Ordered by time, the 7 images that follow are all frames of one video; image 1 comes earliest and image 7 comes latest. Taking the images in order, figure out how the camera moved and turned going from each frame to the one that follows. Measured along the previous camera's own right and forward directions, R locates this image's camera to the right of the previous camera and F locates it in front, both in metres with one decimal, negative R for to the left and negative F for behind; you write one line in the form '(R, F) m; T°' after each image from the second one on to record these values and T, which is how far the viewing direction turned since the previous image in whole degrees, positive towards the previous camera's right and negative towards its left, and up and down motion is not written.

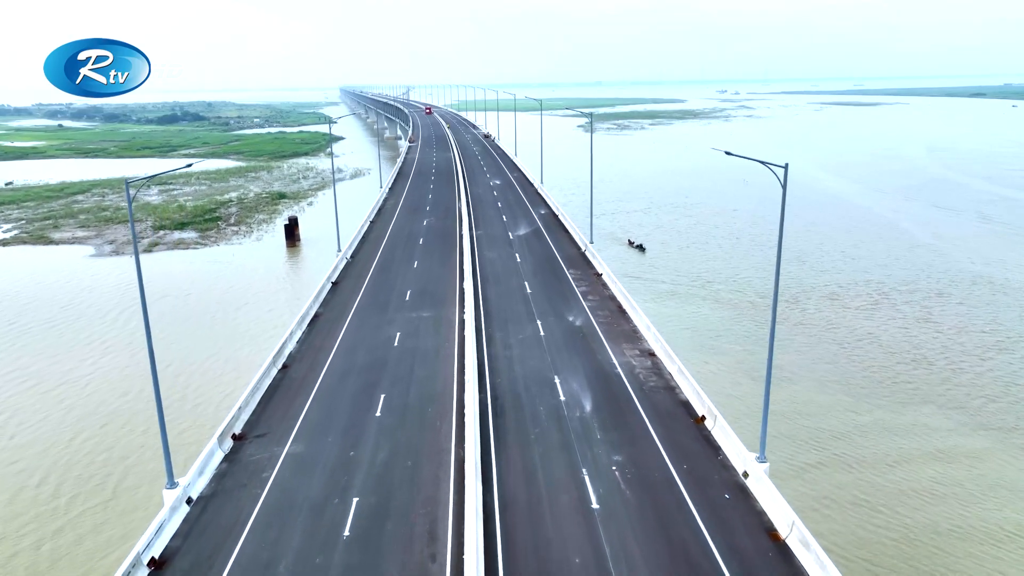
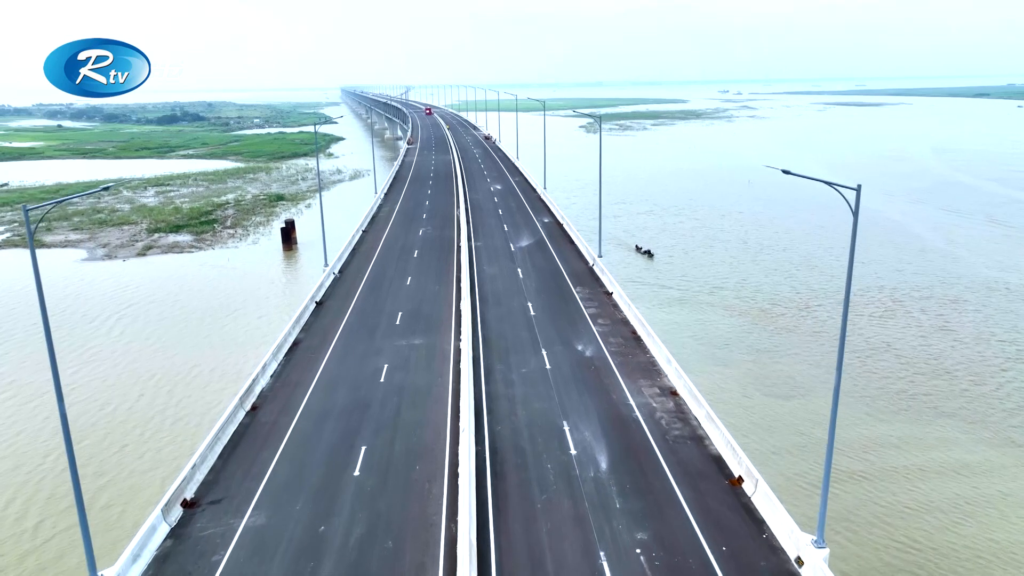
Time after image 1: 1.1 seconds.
(0.0, +1.2) m; 0°
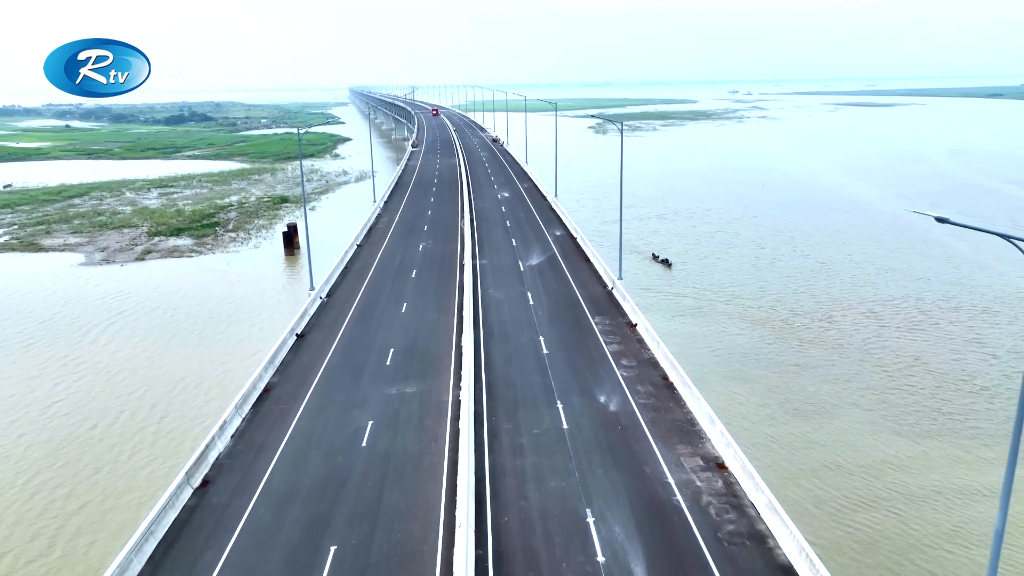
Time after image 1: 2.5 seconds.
(0.0, +1.5) m; -1°
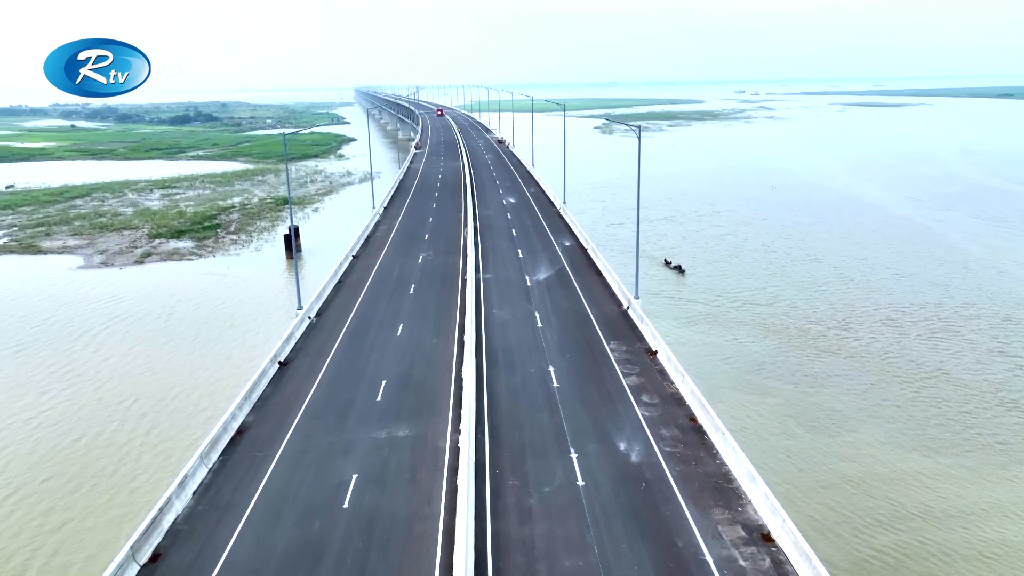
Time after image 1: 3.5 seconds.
(0.0, +1.0) m; 0°
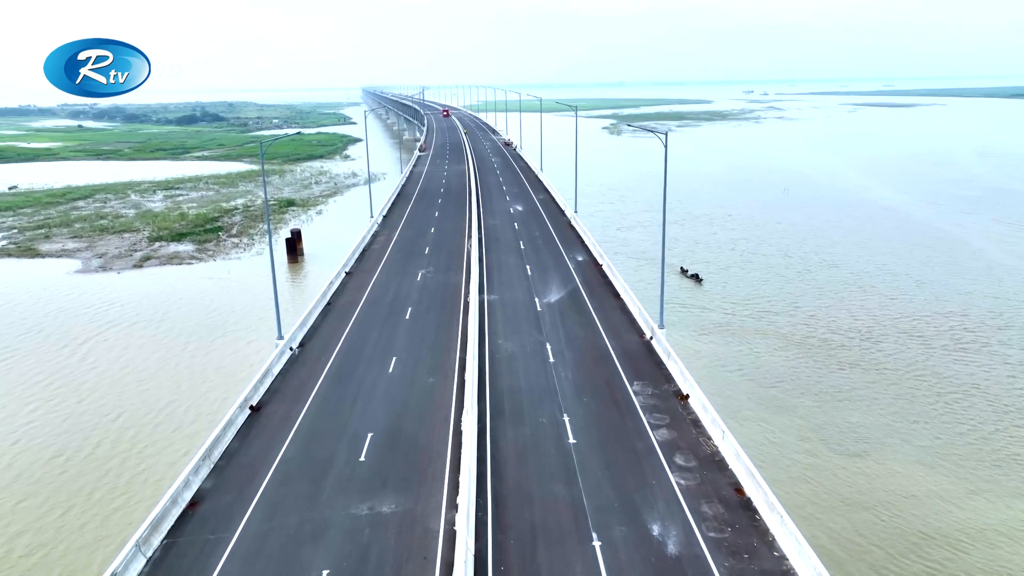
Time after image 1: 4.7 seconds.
(0.0, +1.3) m; -1°
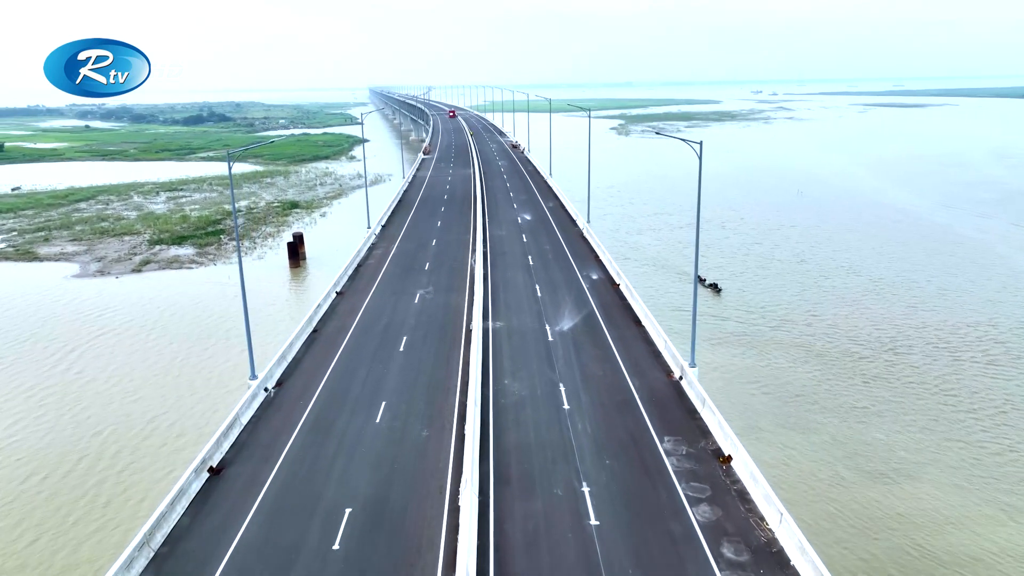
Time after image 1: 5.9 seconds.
(0.0, +1.3) m; -1°
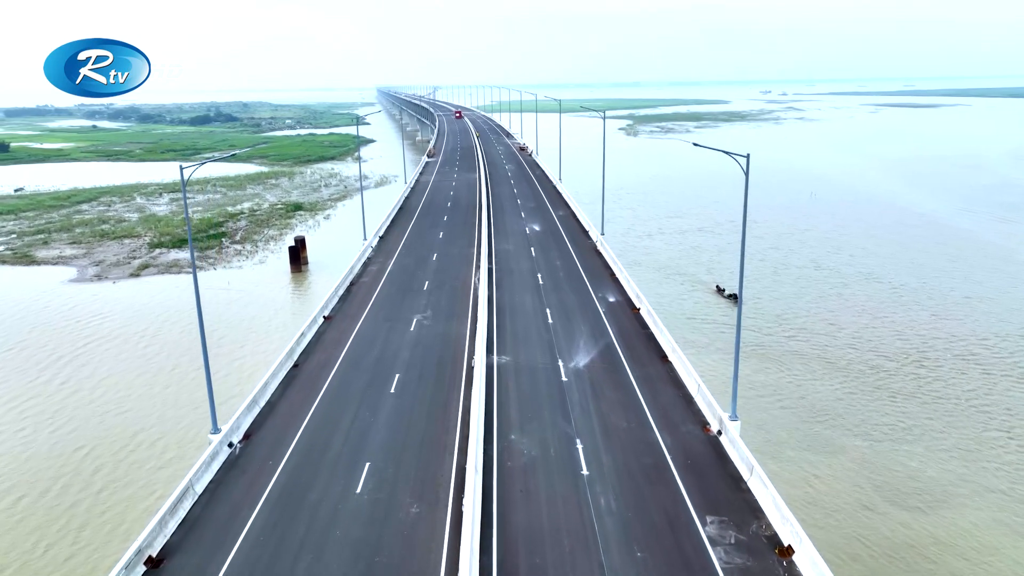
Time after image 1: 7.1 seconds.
(0.0, +1.3) m; -1°
